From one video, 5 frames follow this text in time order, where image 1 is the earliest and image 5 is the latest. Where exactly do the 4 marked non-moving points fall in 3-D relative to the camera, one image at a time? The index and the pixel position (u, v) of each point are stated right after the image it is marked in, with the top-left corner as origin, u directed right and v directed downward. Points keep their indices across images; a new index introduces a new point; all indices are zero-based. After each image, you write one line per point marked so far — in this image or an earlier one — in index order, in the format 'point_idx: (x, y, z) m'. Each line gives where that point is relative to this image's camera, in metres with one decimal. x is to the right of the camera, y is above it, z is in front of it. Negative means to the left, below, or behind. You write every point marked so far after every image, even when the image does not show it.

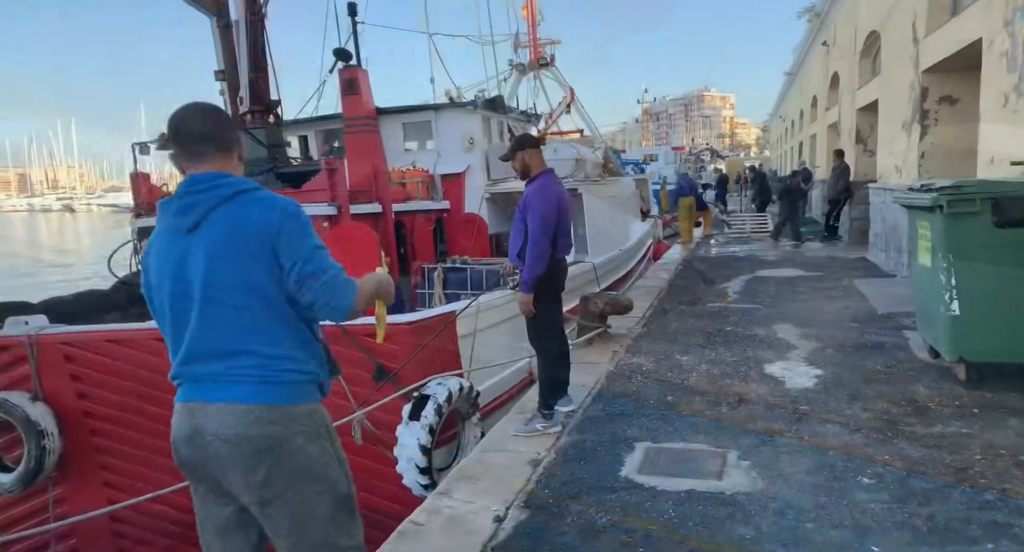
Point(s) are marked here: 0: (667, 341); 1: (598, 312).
0: (+1.3, -0.5, +5.3) m
1: (+0.7, -0.3, +5.5) m
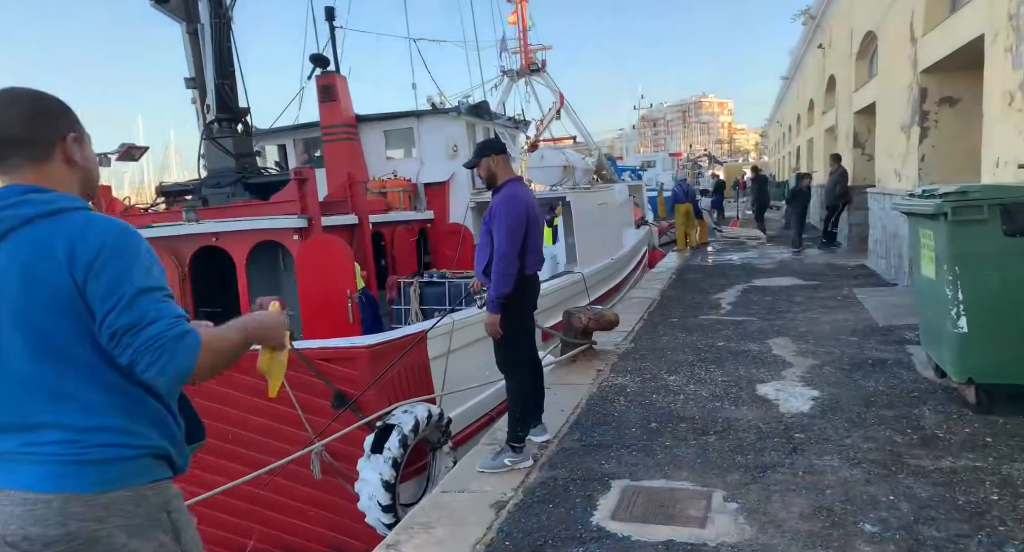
0: (+1.1, -0.6, +5.0) m
1: (+0.6, -0.4, +5.2) m
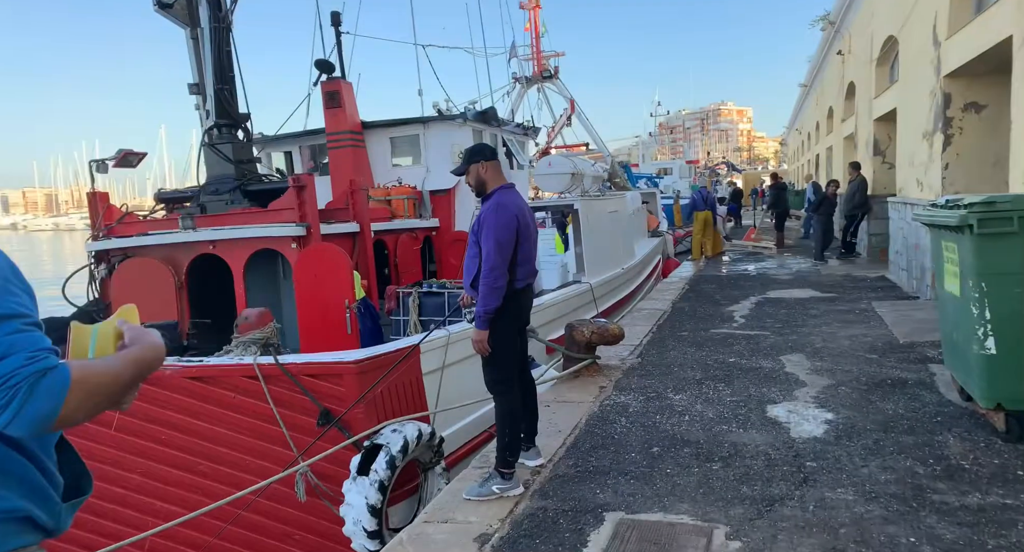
0: (+1.1, -0.7, +4.7) m
1: (+0.6, -0.5, +5.0) m
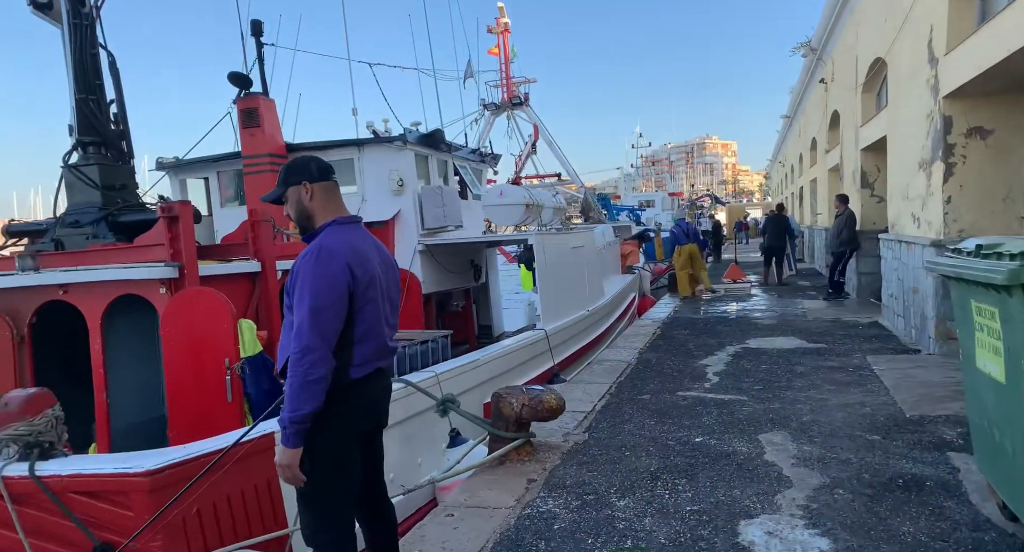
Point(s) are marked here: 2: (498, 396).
0: (+0.5, -1.1, +3.7) m
1: (0.0, -0.9, +4.0) m
2: (-0.1, -0.7, +4.0) m
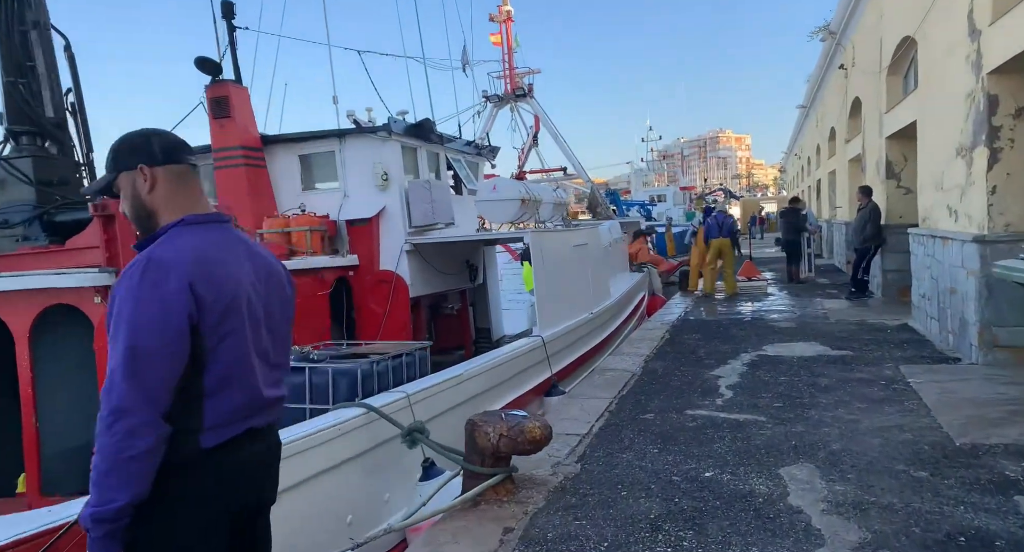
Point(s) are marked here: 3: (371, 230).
0: (+0.4, -1.1, +3.1) m
1: (-0.1, -0.9, +3.4) m
2: (-0.2, -0.8, +3.4) m
3: (-1.5, +0.5, +6.7) m
